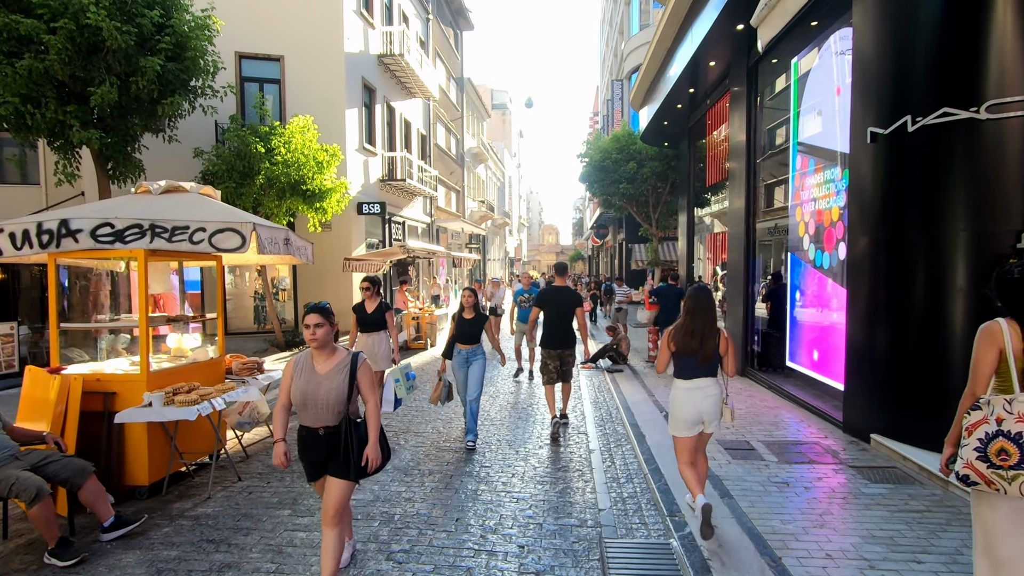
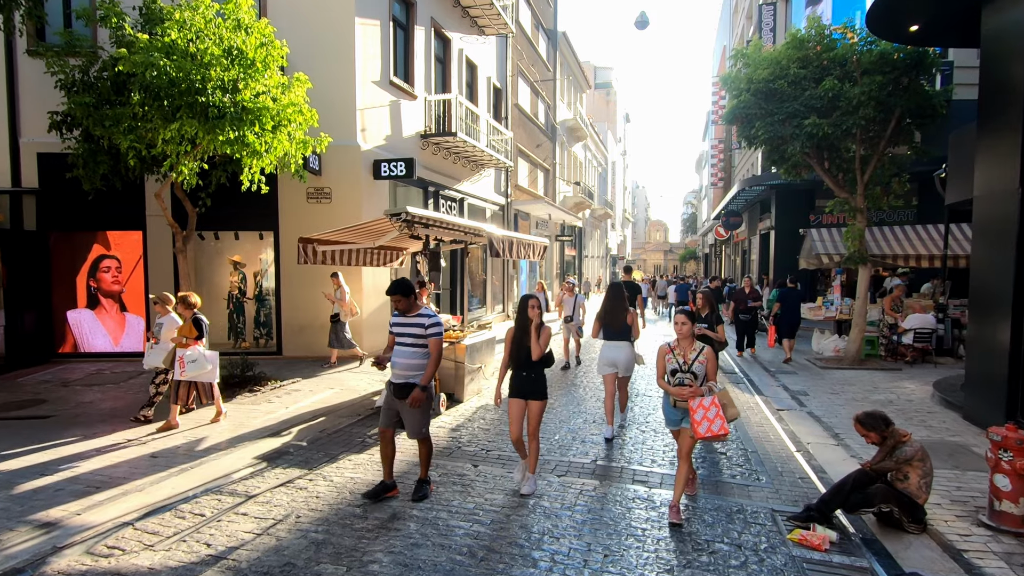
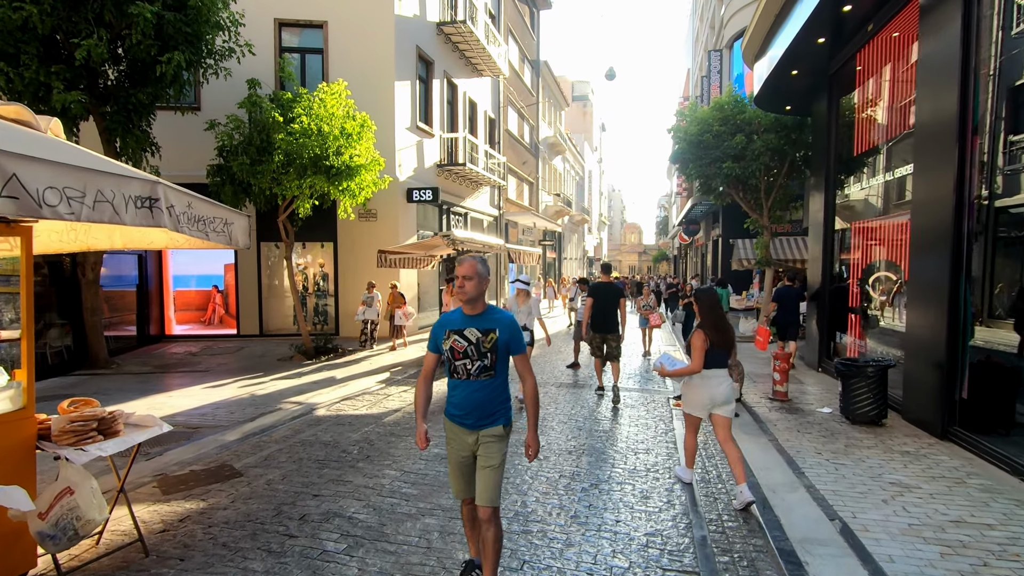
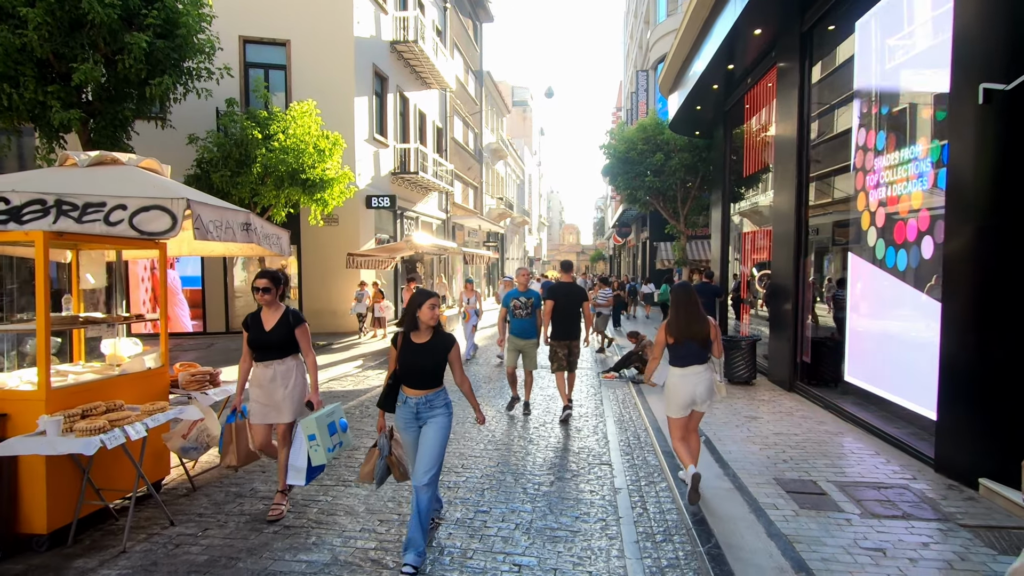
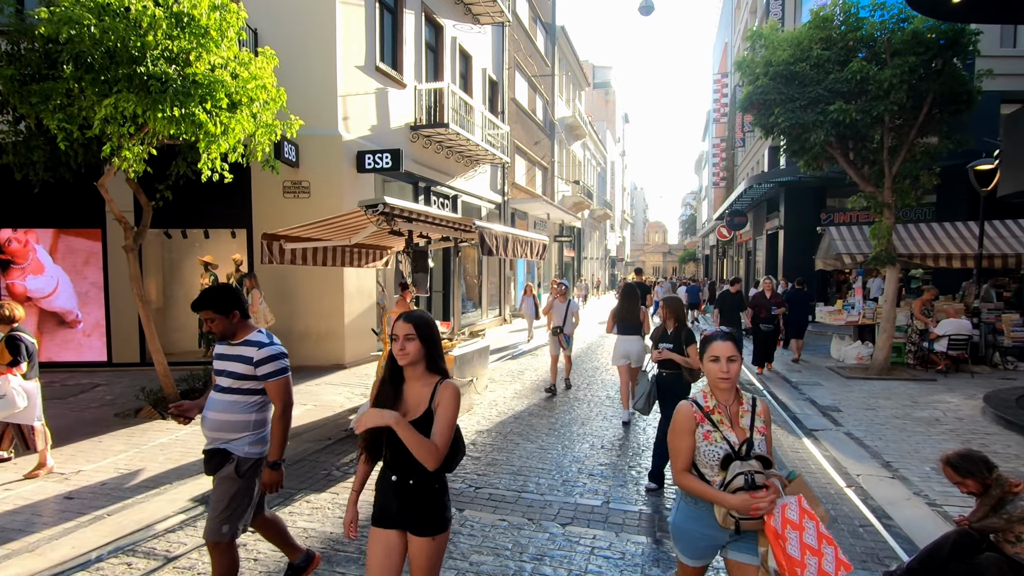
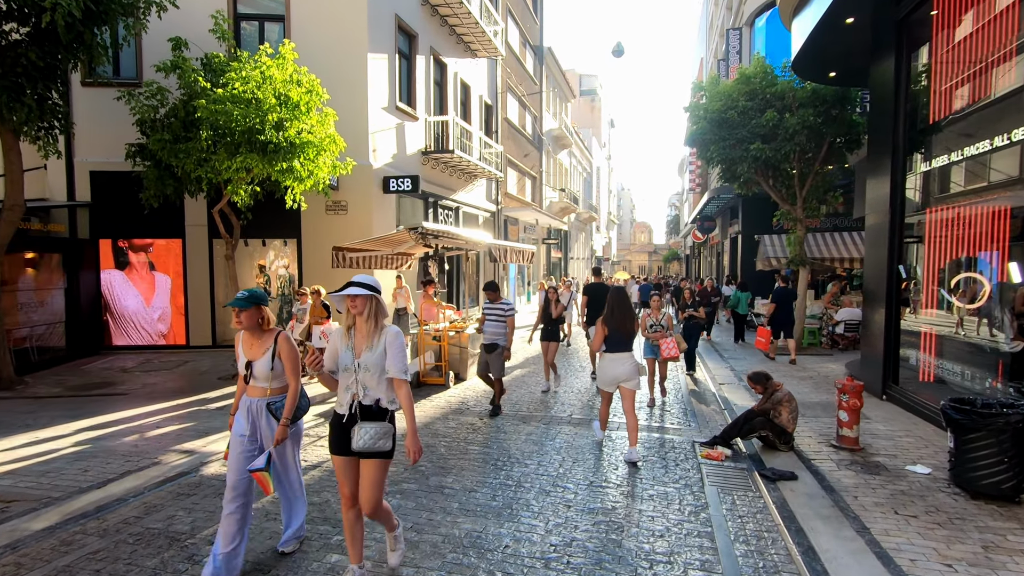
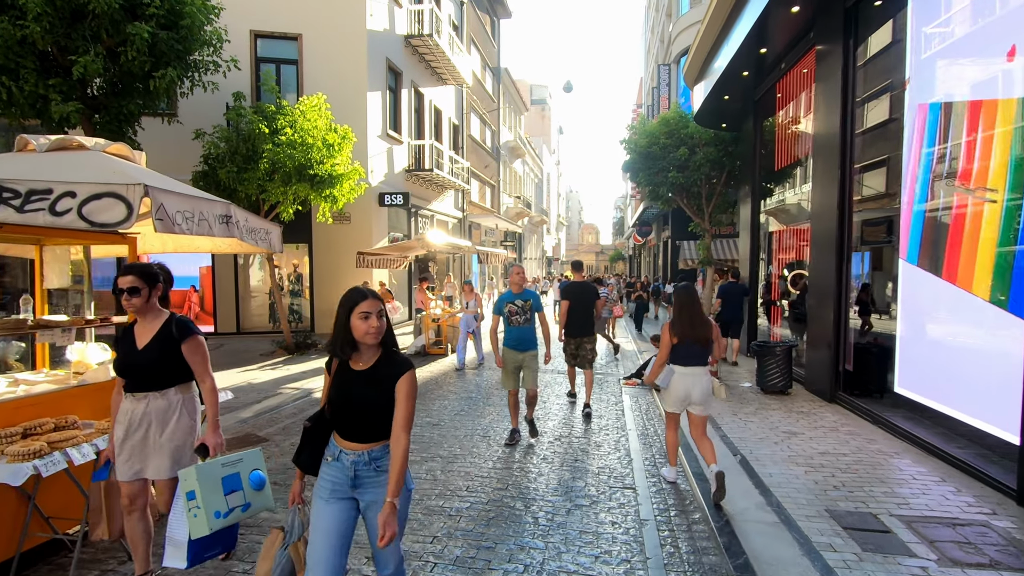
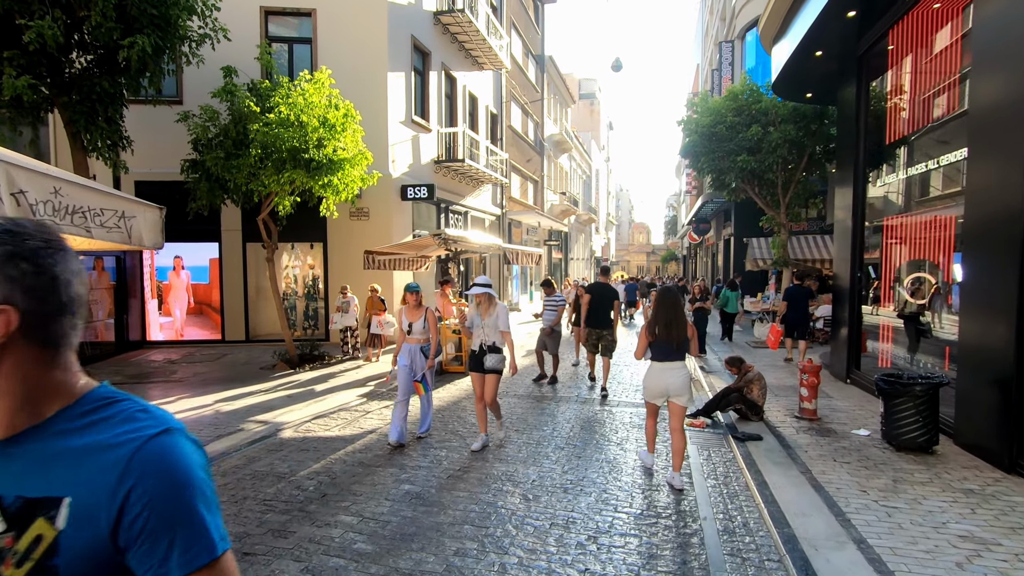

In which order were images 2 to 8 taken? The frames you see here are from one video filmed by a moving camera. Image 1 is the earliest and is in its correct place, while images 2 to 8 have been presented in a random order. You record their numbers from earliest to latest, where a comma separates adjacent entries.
4, 7, 3, 8, 6, 2, 5
